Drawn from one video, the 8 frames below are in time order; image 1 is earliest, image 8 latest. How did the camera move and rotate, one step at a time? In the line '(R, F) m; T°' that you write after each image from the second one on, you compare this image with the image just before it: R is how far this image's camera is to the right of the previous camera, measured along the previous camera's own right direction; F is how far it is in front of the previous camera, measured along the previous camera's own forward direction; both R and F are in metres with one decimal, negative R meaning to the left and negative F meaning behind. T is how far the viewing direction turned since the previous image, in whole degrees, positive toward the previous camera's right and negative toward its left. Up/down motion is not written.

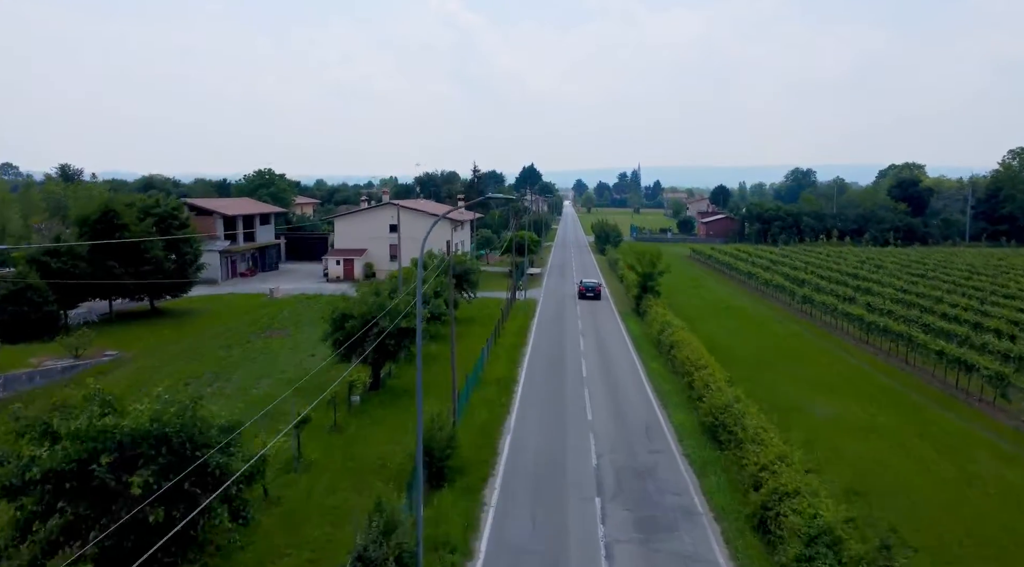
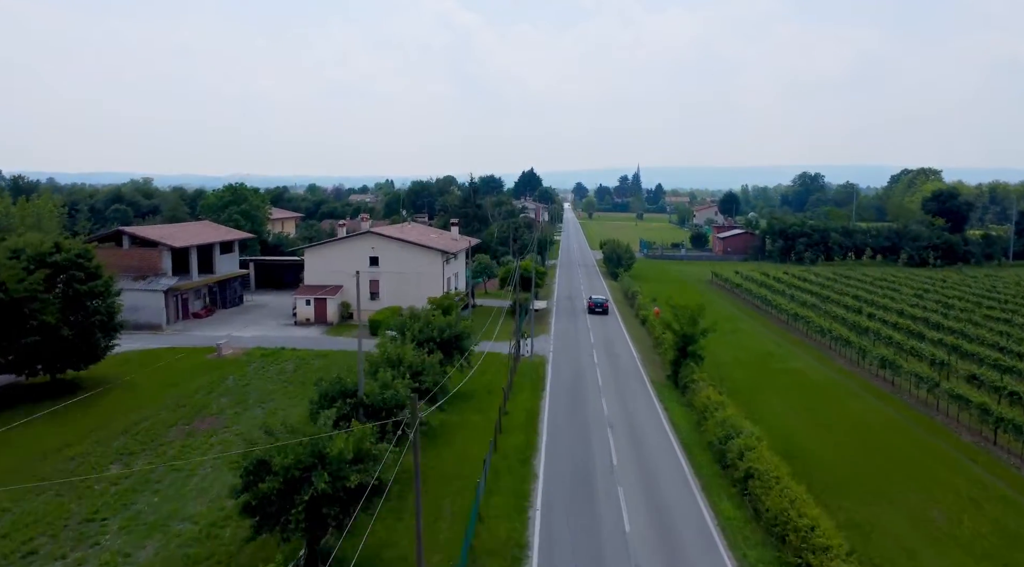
(-0.1, +4.8) m; 0°
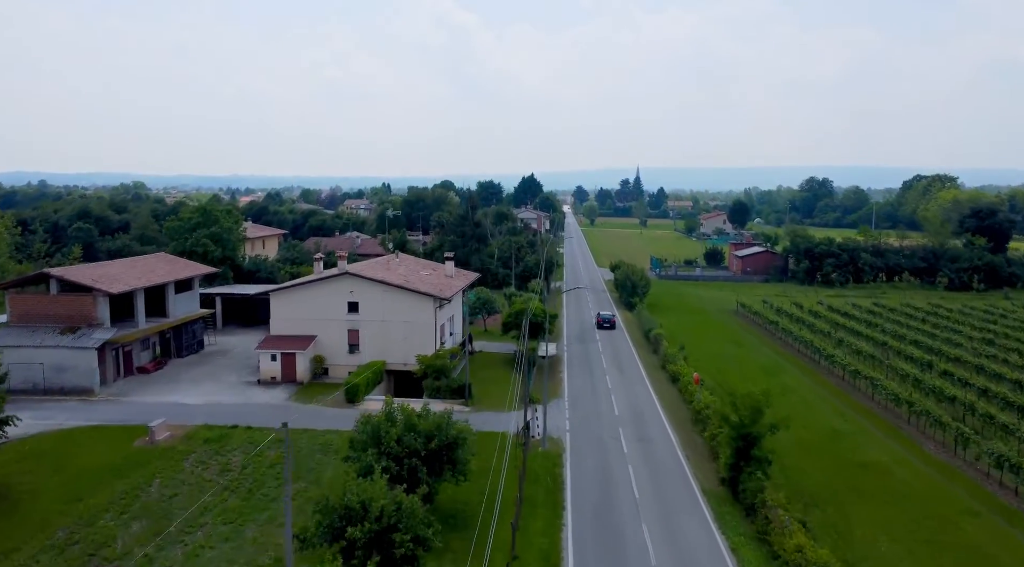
(-0.2, +4.2) m; 0°
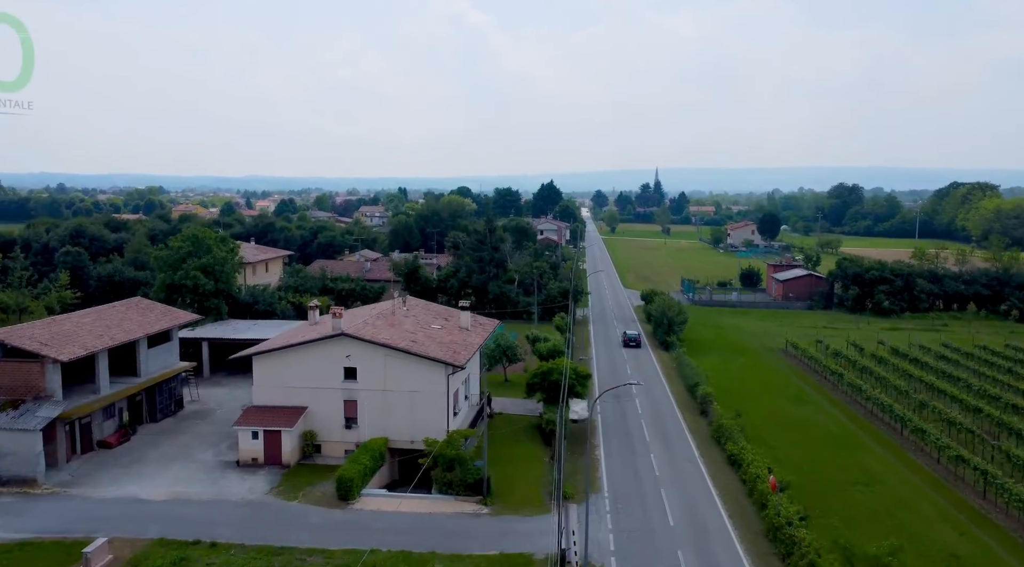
(-0.2, +3.6) m; -1°
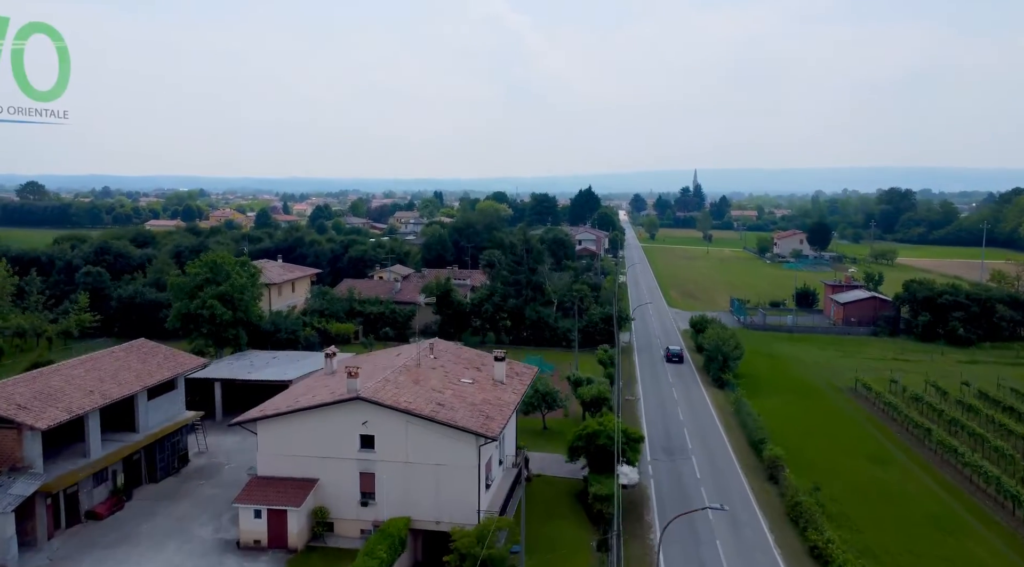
(-0.1, +2.6) m; -3°
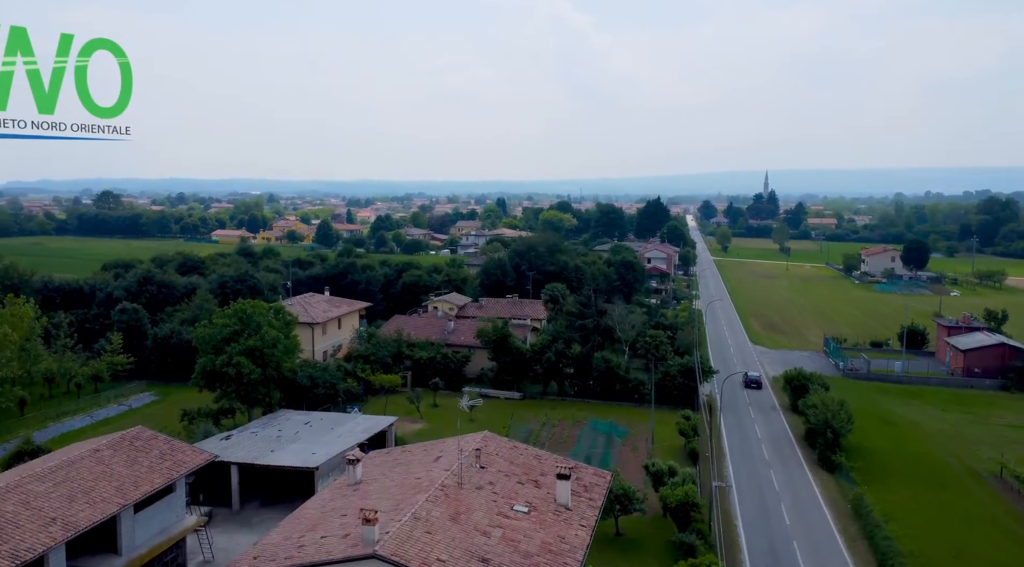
(-0.1, +4.2) m; -5°
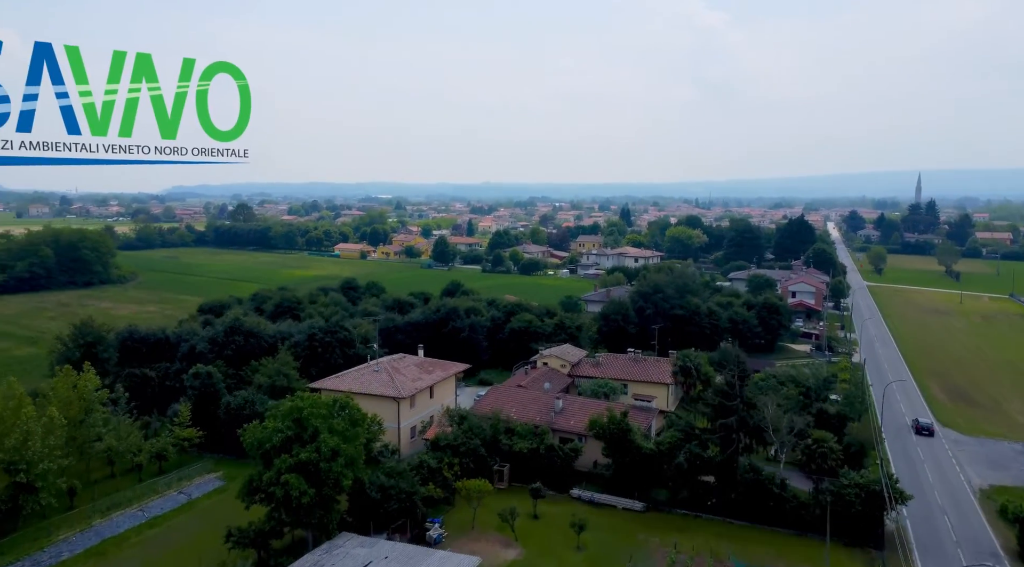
(+0.1, +6.4) m; -9°
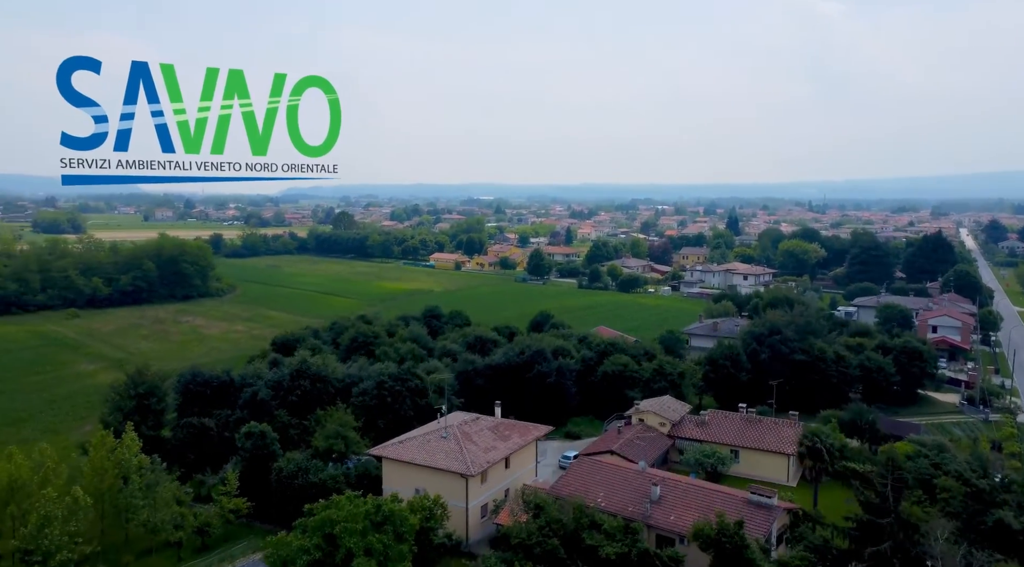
(+0.4, +4.9) m; -8°
